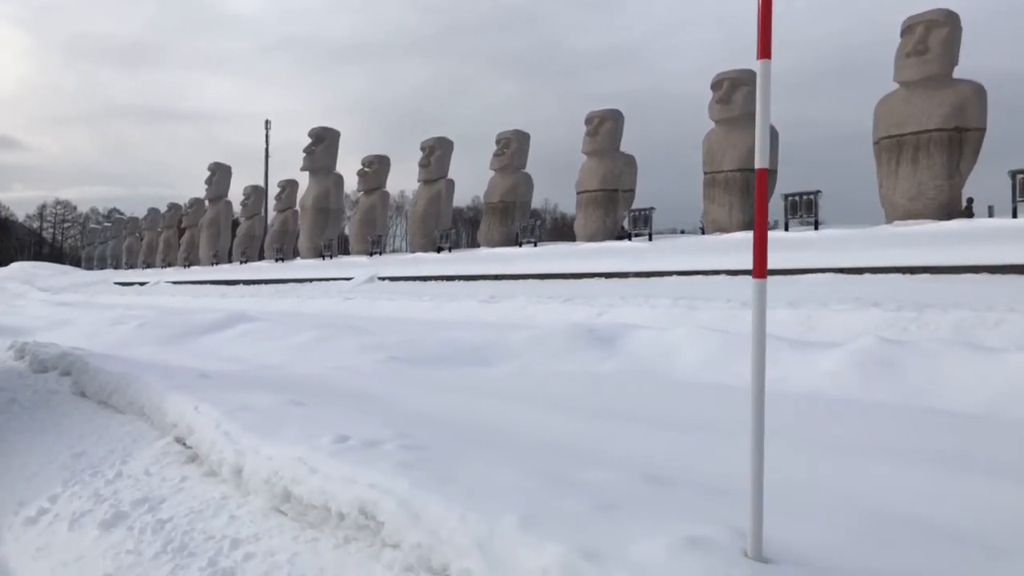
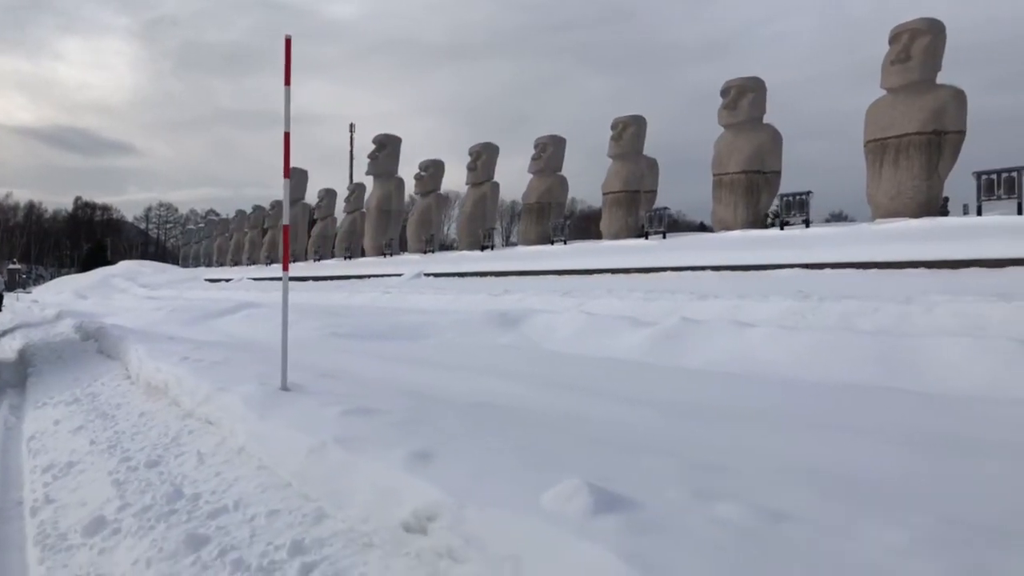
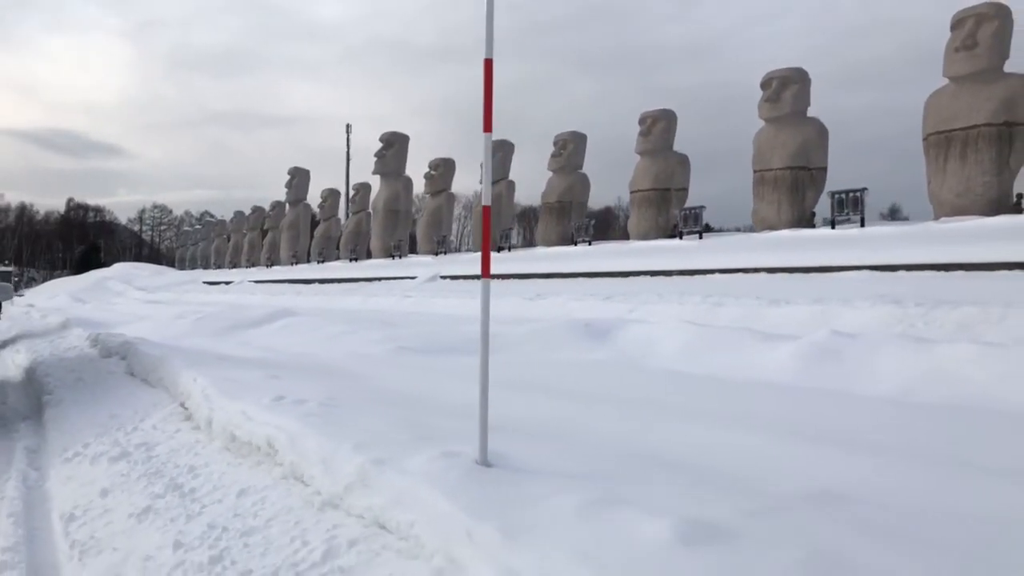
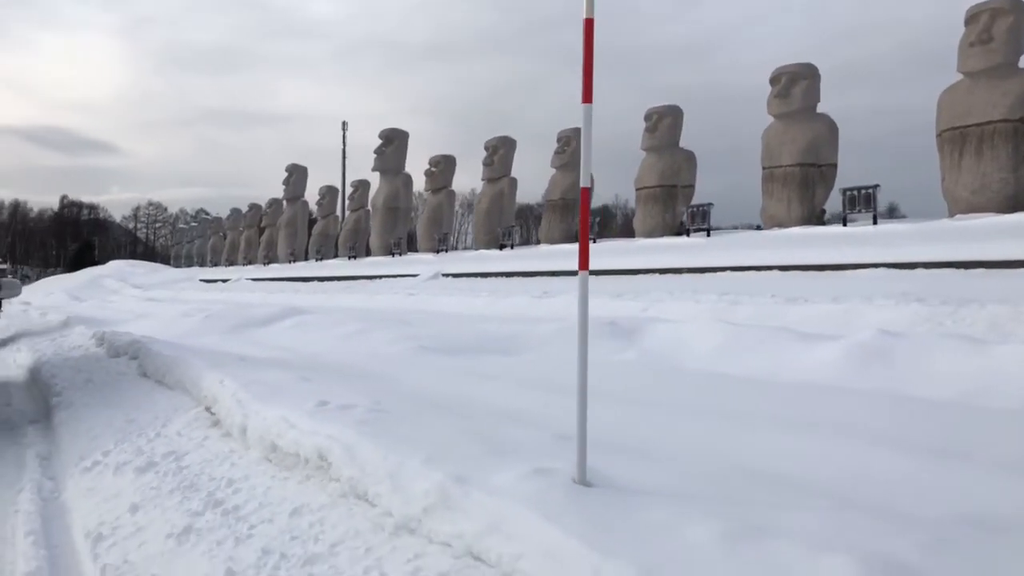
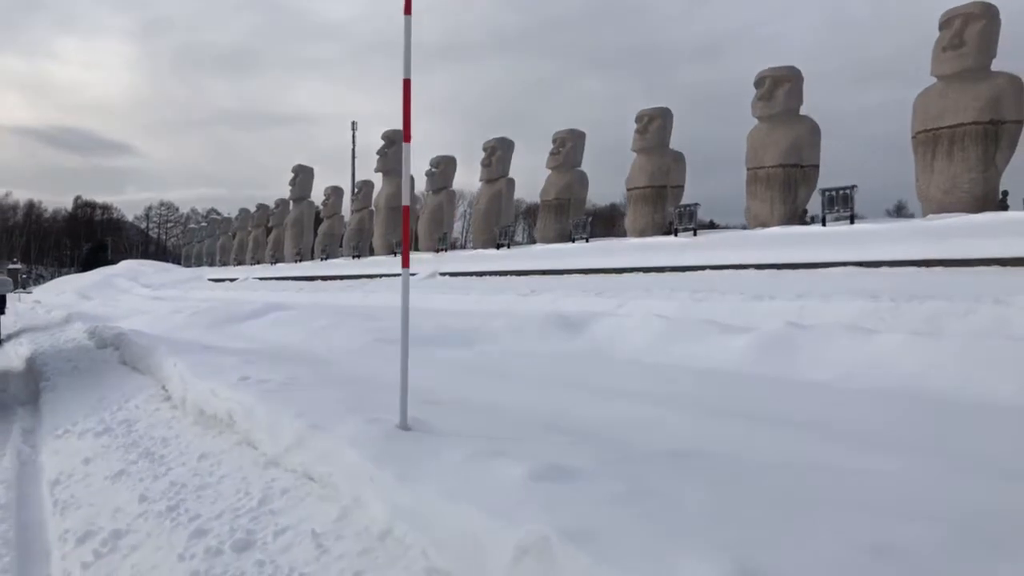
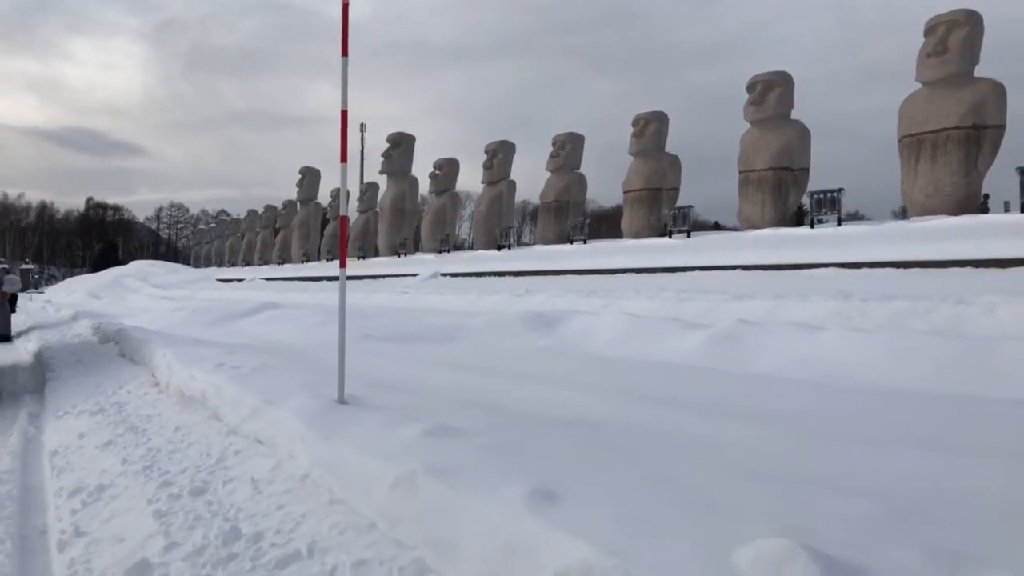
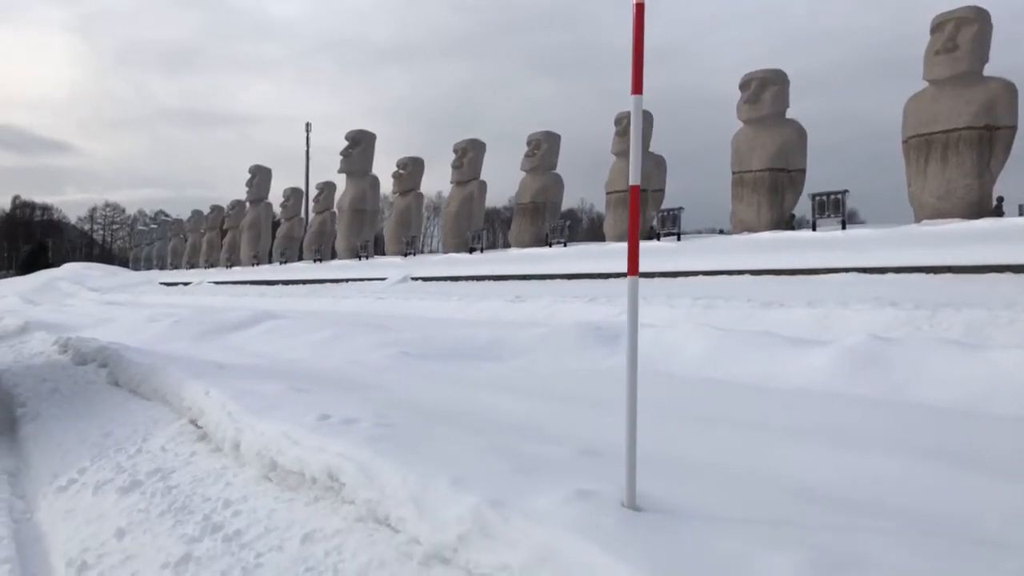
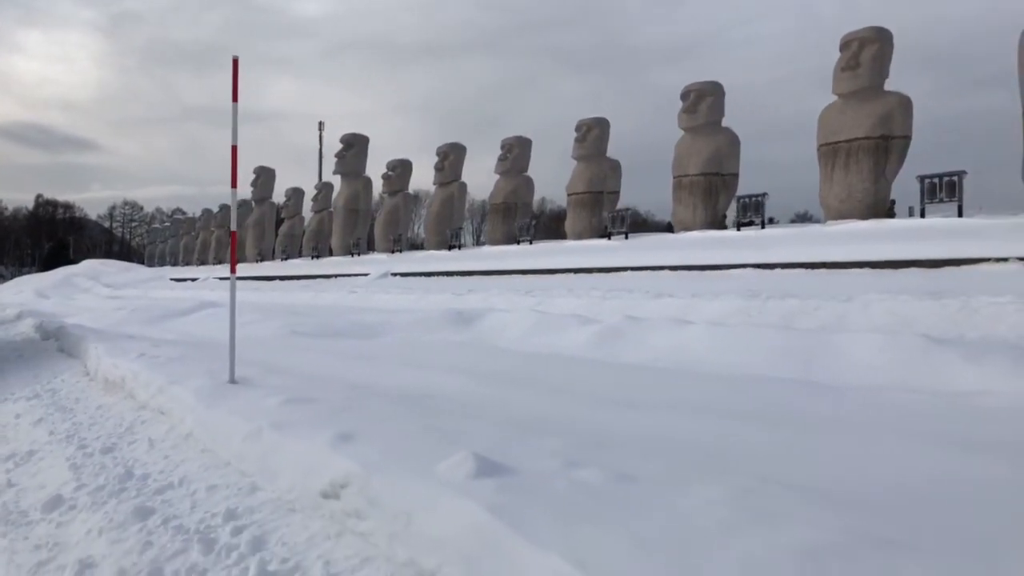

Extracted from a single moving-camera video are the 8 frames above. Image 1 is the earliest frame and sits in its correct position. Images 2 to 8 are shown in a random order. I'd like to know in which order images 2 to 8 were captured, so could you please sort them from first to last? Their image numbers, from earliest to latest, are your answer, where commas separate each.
7, 4, 3, 5, 6, 2, 8
